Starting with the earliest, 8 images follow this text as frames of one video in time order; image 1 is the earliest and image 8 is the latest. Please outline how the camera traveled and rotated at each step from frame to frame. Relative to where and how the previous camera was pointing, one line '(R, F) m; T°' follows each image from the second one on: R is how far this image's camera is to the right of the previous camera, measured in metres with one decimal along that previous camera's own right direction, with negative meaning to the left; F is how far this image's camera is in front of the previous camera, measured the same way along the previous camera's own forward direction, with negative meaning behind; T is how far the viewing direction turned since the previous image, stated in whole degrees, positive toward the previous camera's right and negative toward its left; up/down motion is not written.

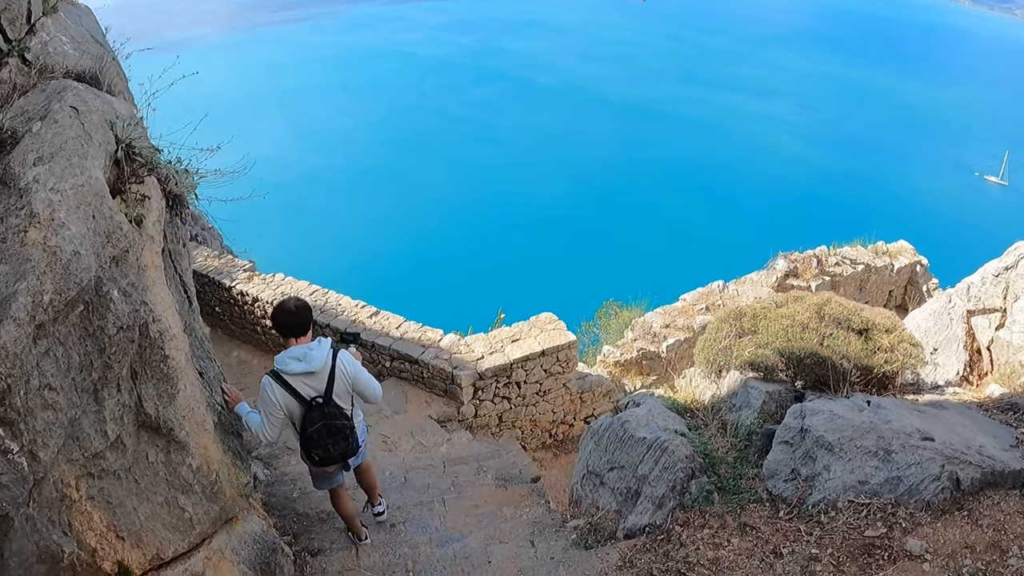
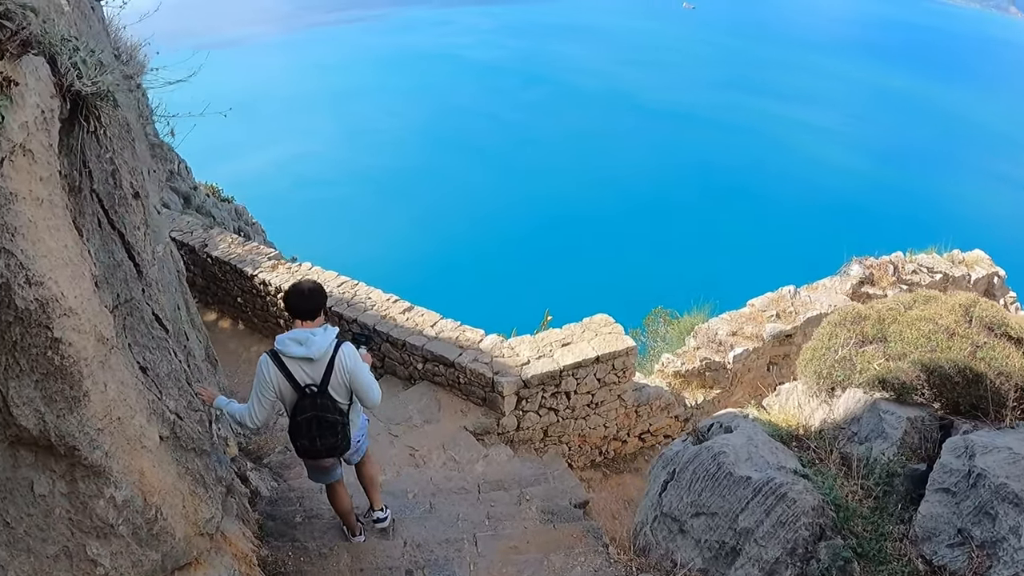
(-0.1, +0.9) m; -4°
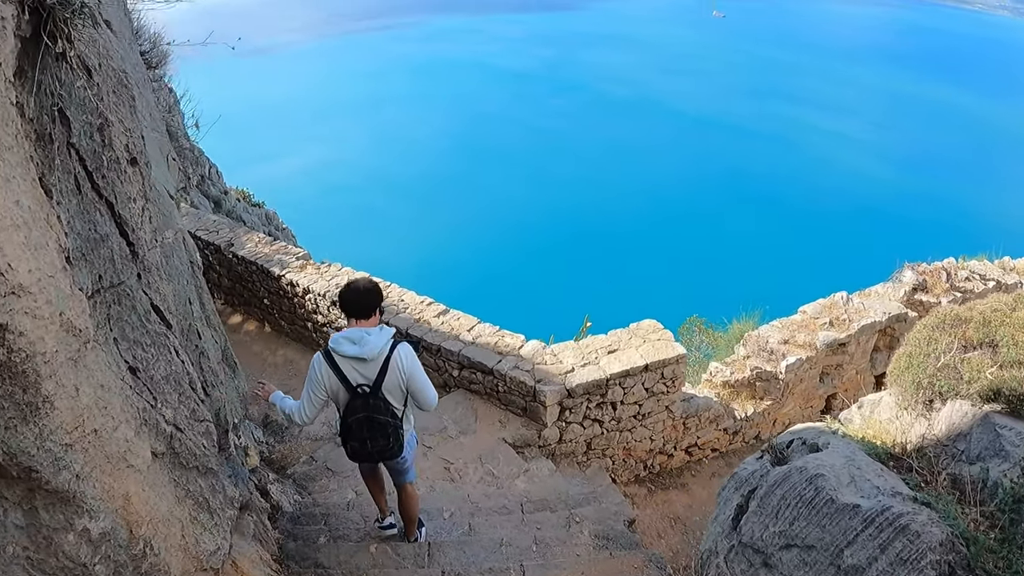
(-0.1, +0.4) m; -2°
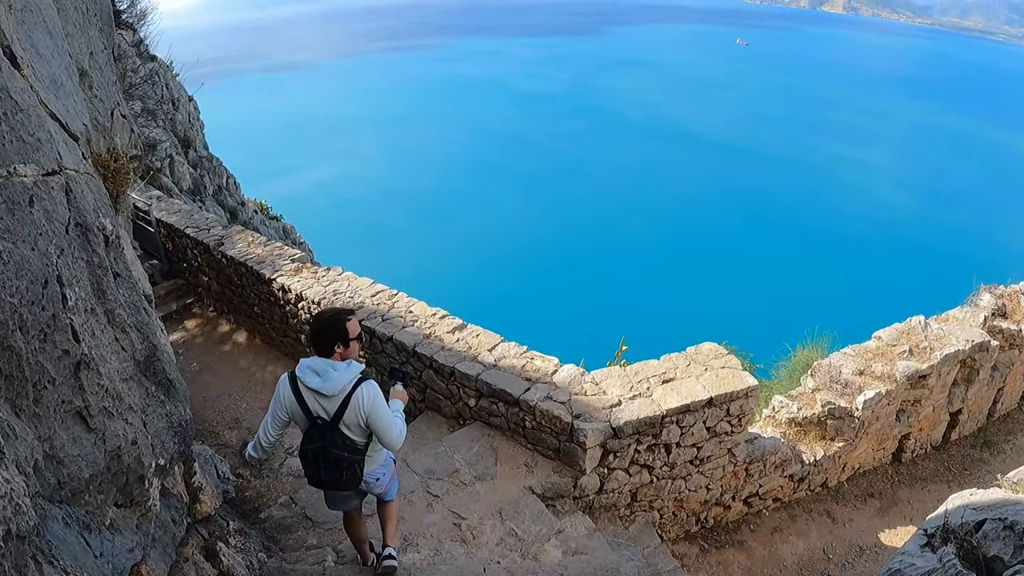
(-0.1, +1.1) m; -2°
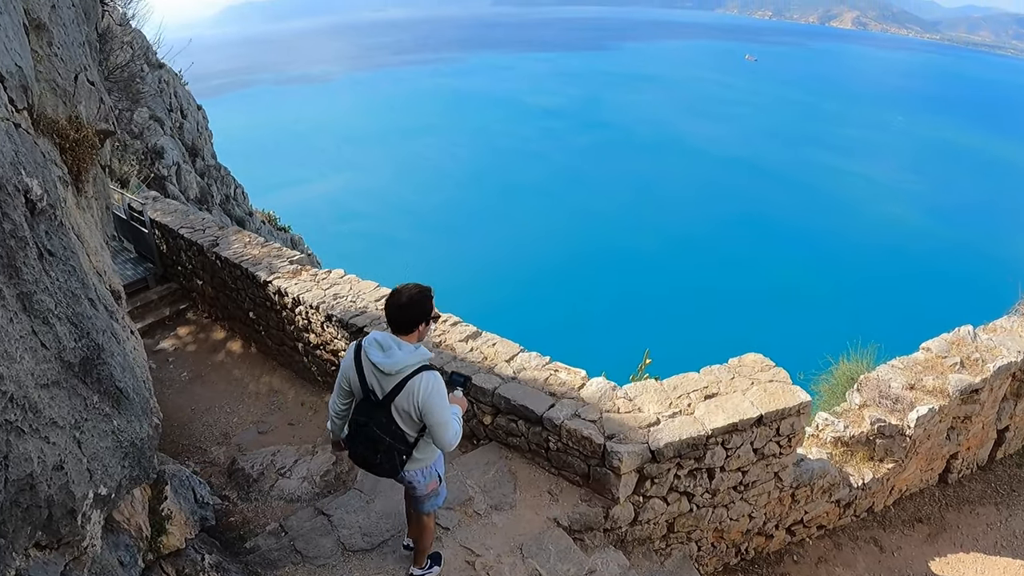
(-0.1, +0.5) m; -1°
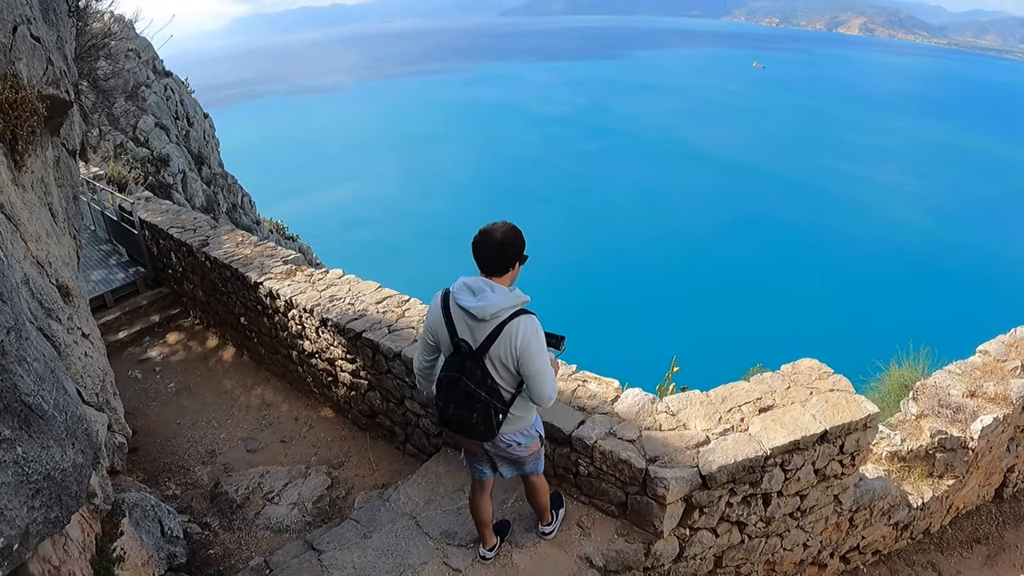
(-0.1, +0.6) m; -1°
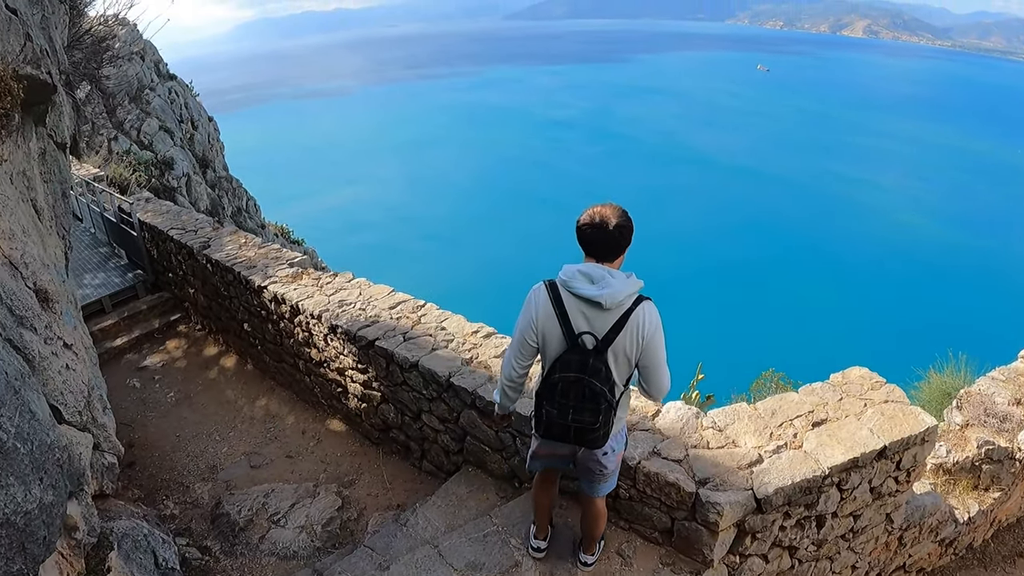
(-0.1, +0.3) m; 0°
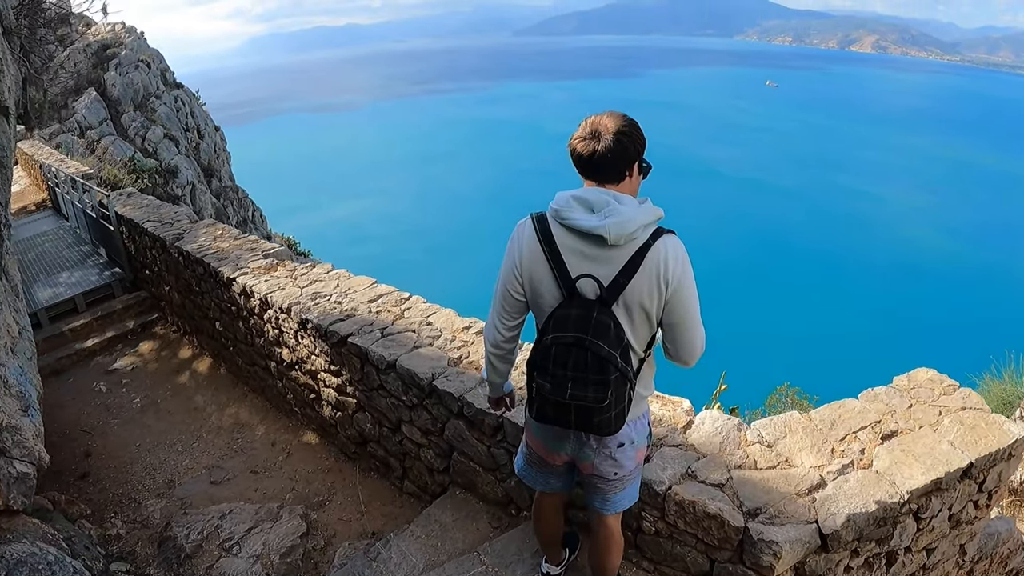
(0.0, +0.6) m; -1°
